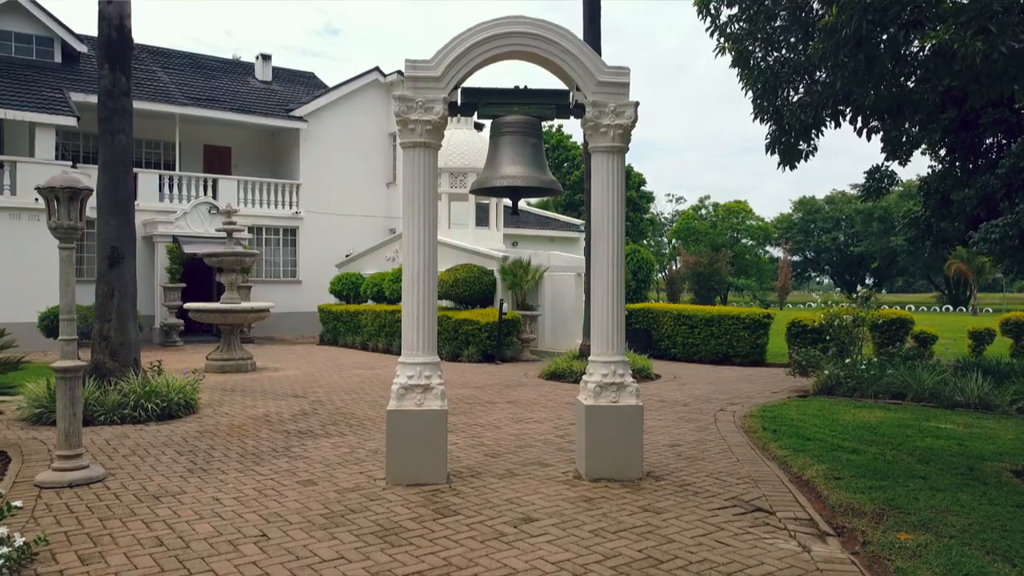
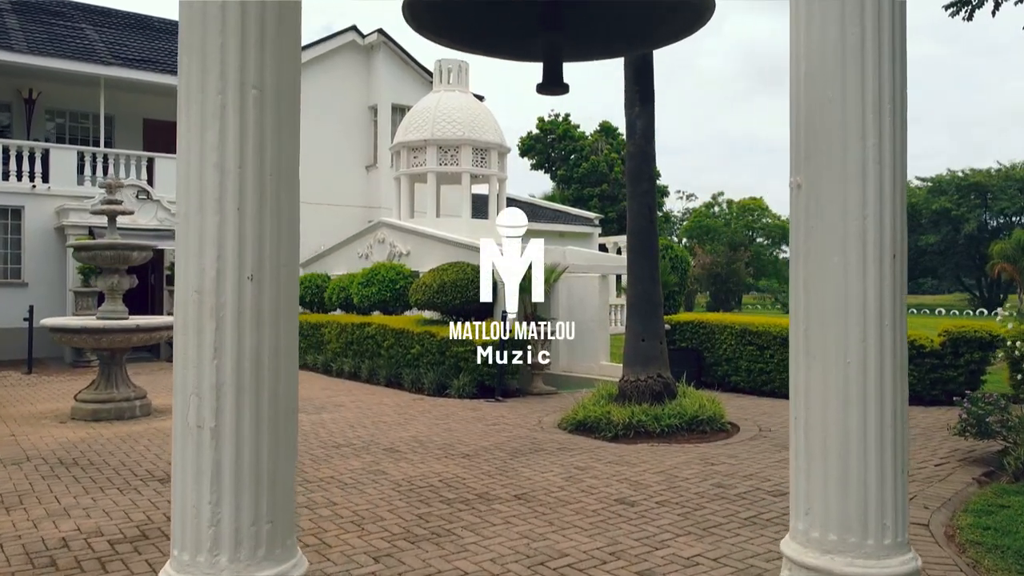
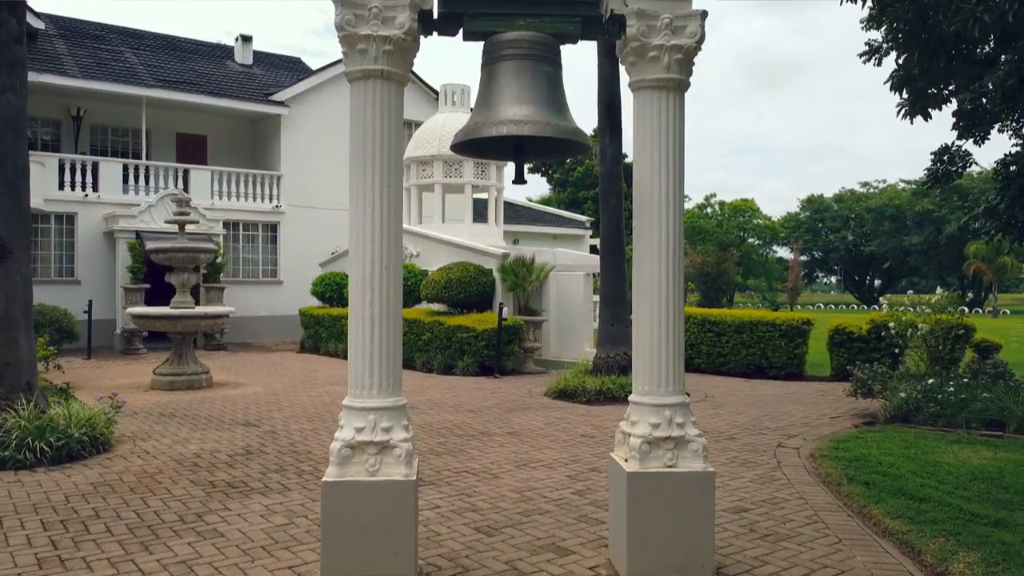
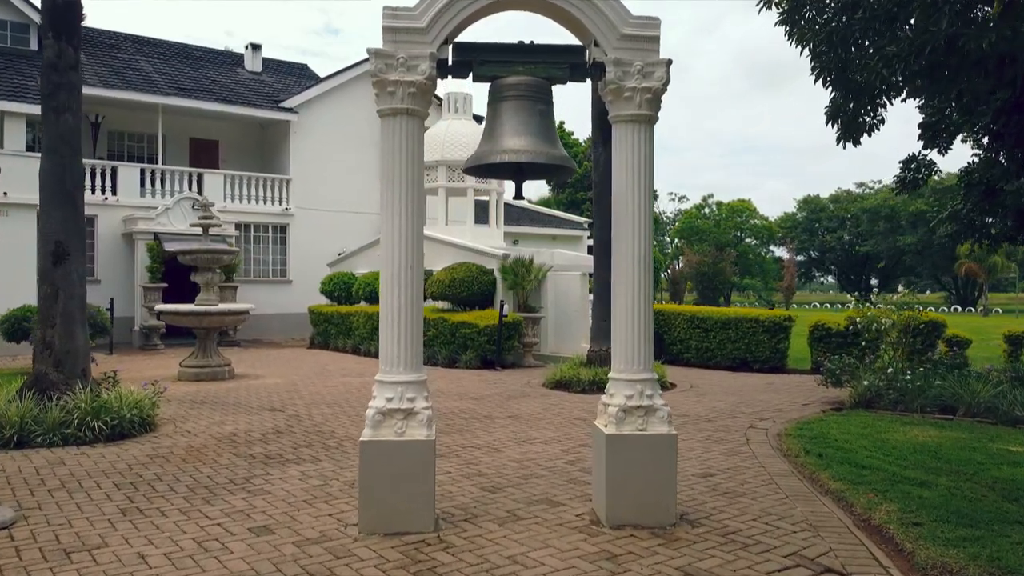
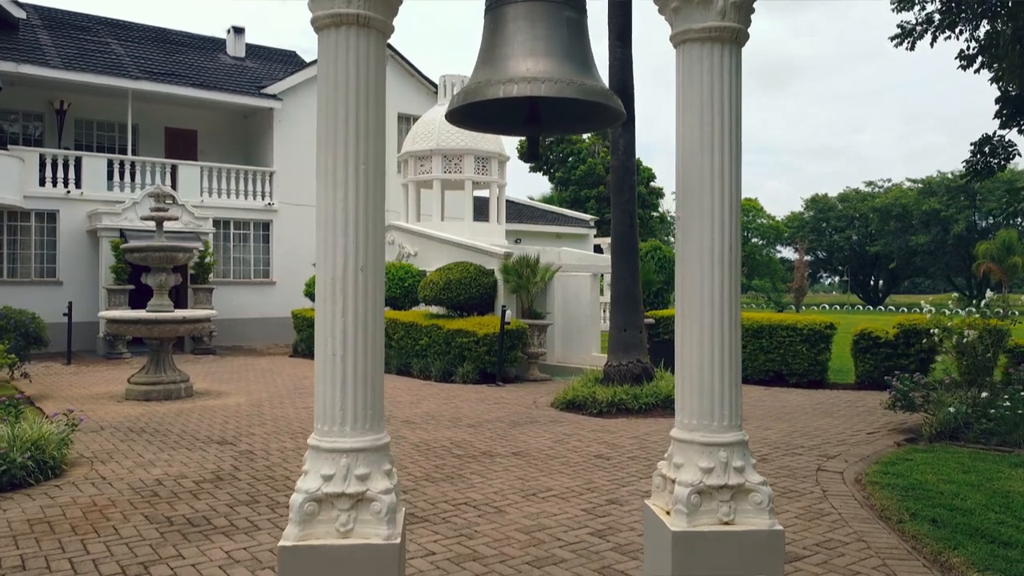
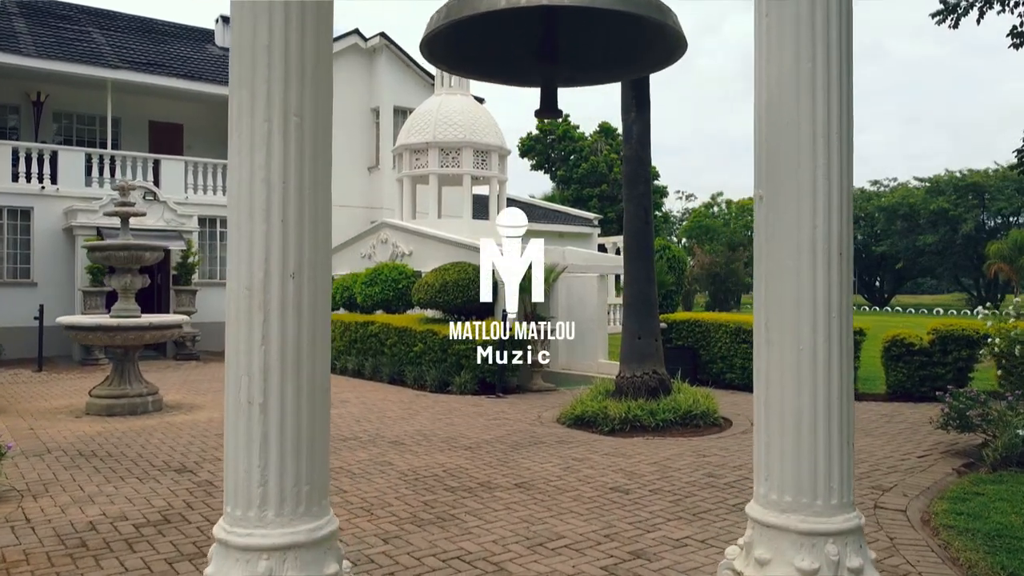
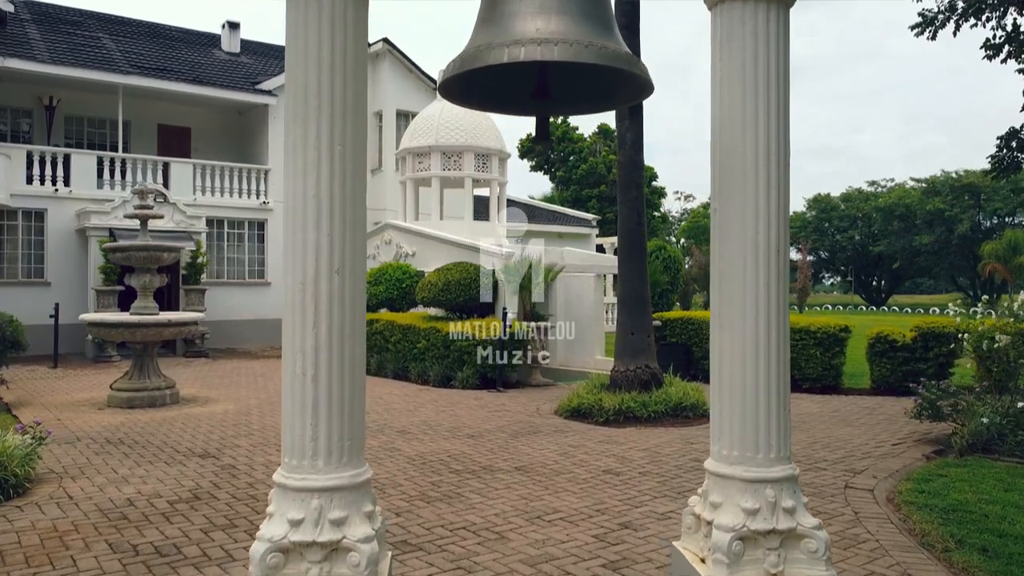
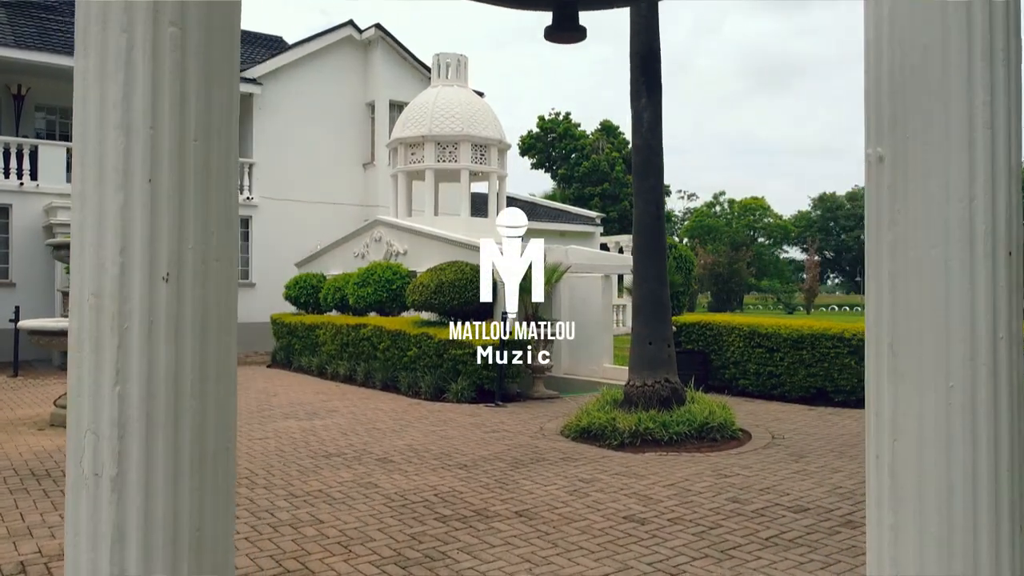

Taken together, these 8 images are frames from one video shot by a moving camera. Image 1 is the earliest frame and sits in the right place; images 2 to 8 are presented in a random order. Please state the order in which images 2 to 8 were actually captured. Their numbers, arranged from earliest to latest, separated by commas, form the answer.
4, 3, 5, 7, 6, 2, 8
